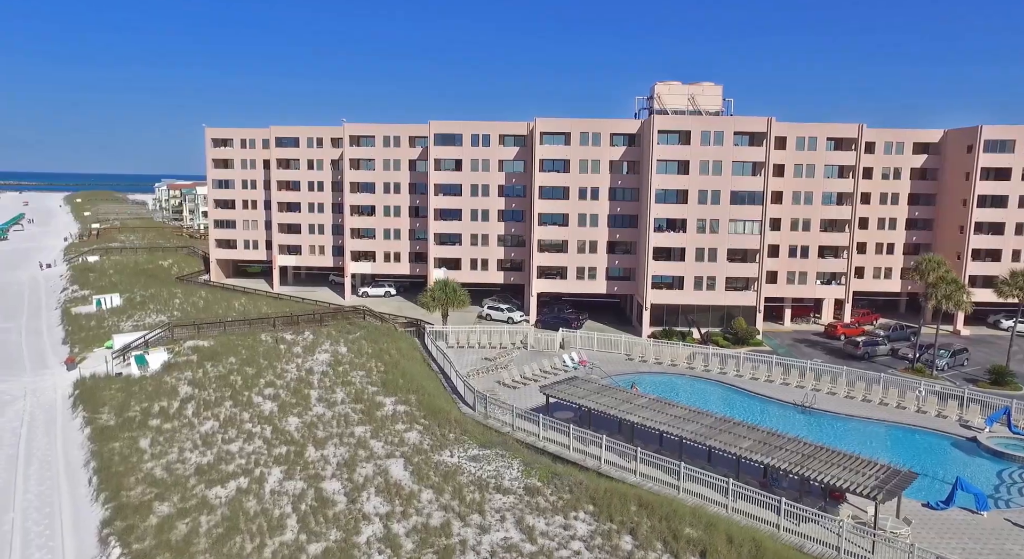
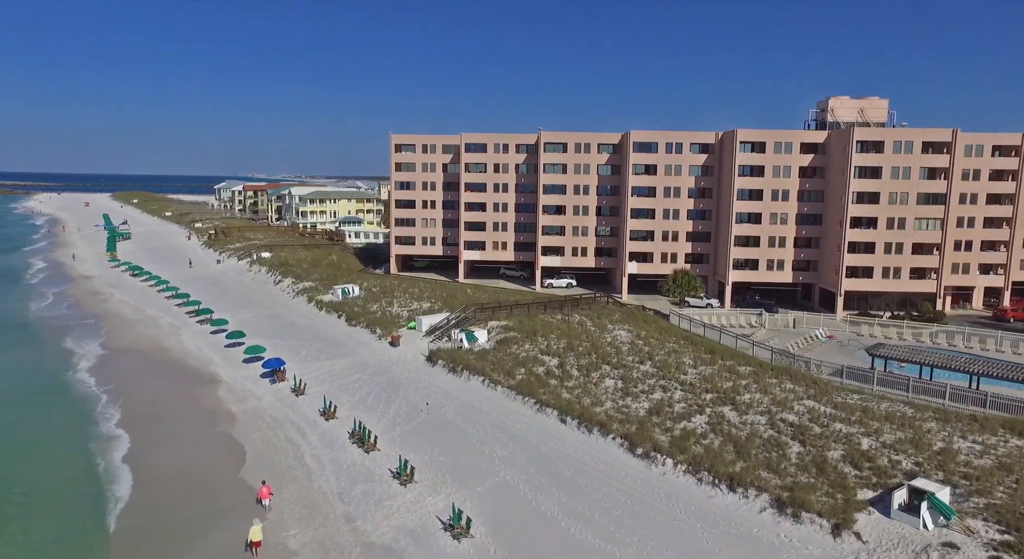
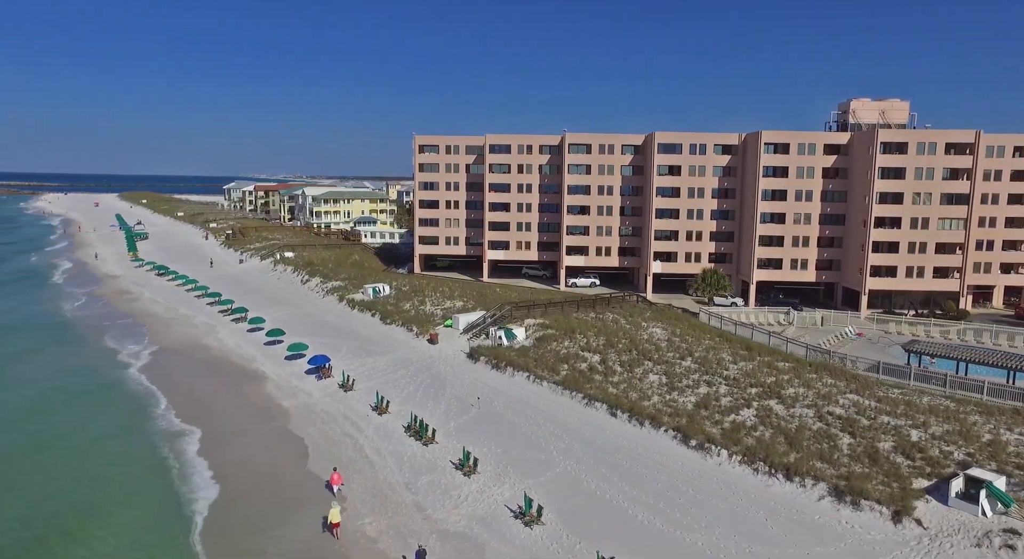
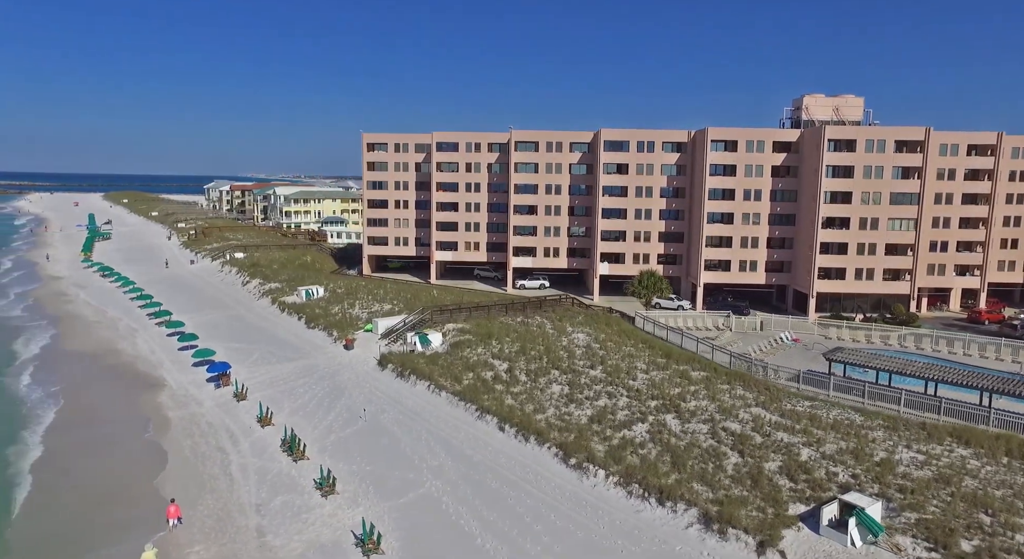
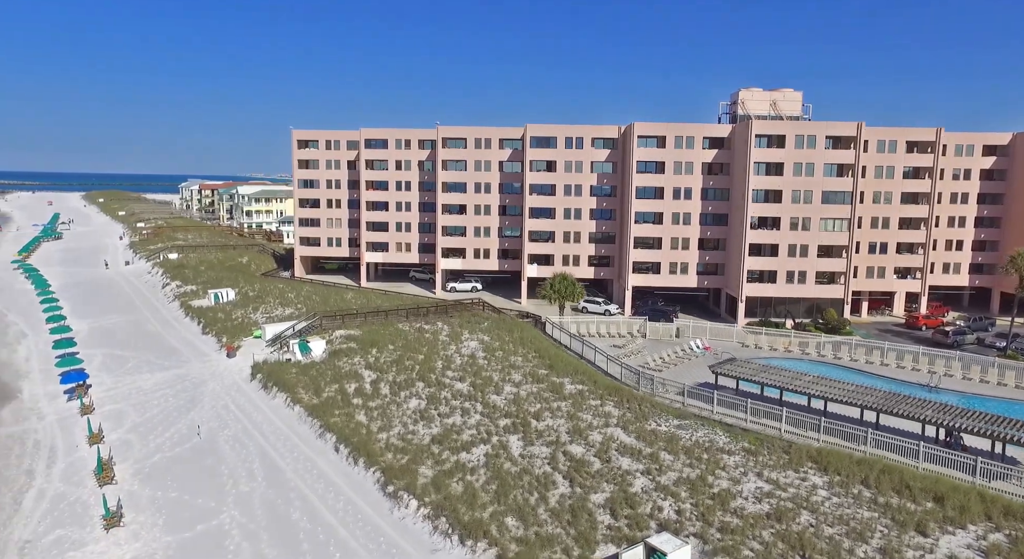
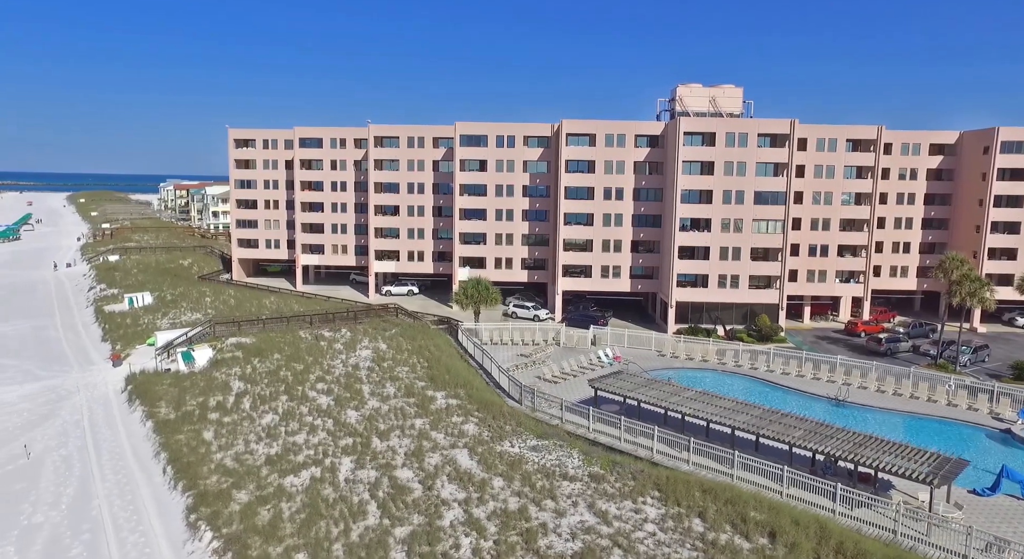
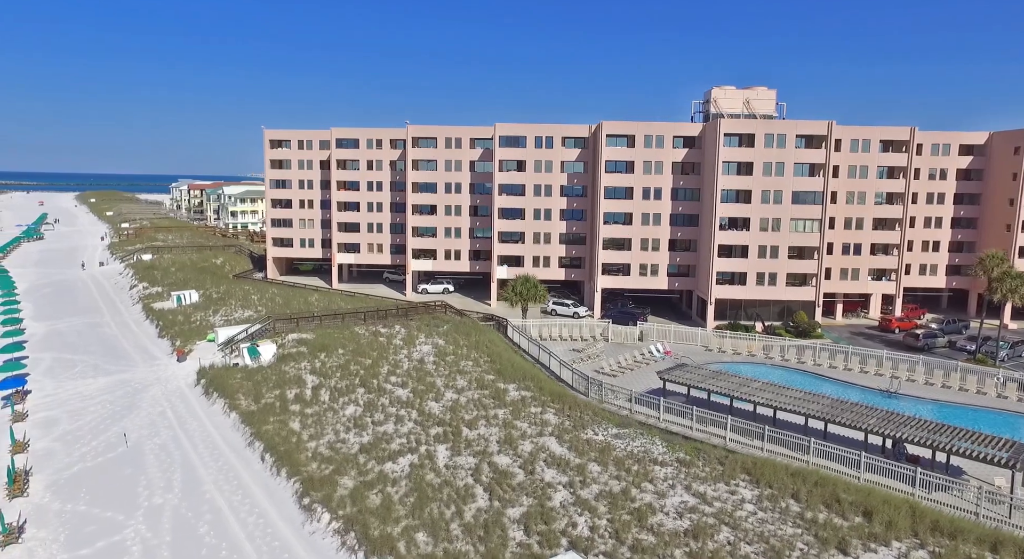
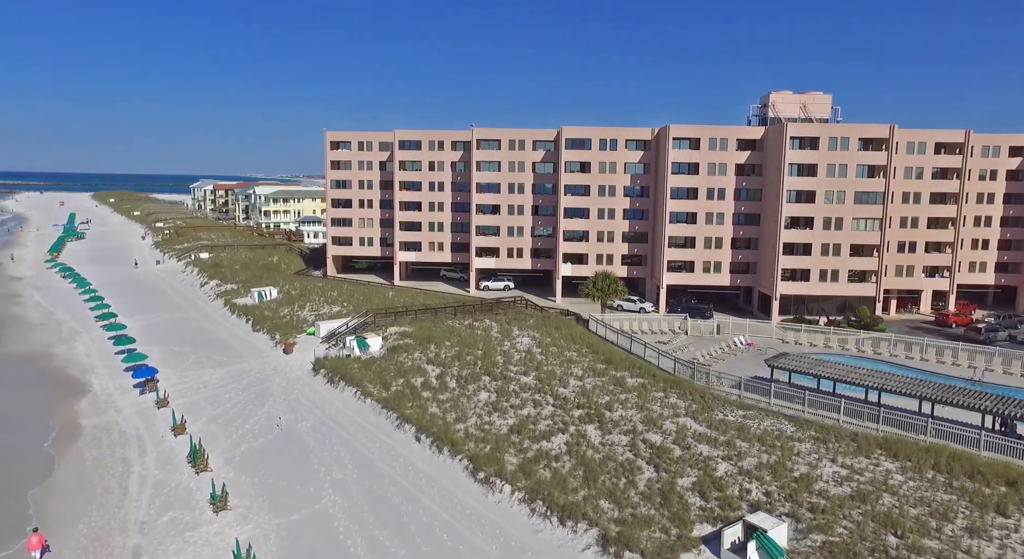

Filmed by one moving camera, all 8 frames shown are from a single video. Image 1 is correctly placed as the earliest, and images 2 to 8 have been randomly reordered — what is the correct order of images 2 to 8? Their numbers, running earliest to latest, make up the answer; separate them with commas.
6, 7, 5, 8, 4, 2, 3
